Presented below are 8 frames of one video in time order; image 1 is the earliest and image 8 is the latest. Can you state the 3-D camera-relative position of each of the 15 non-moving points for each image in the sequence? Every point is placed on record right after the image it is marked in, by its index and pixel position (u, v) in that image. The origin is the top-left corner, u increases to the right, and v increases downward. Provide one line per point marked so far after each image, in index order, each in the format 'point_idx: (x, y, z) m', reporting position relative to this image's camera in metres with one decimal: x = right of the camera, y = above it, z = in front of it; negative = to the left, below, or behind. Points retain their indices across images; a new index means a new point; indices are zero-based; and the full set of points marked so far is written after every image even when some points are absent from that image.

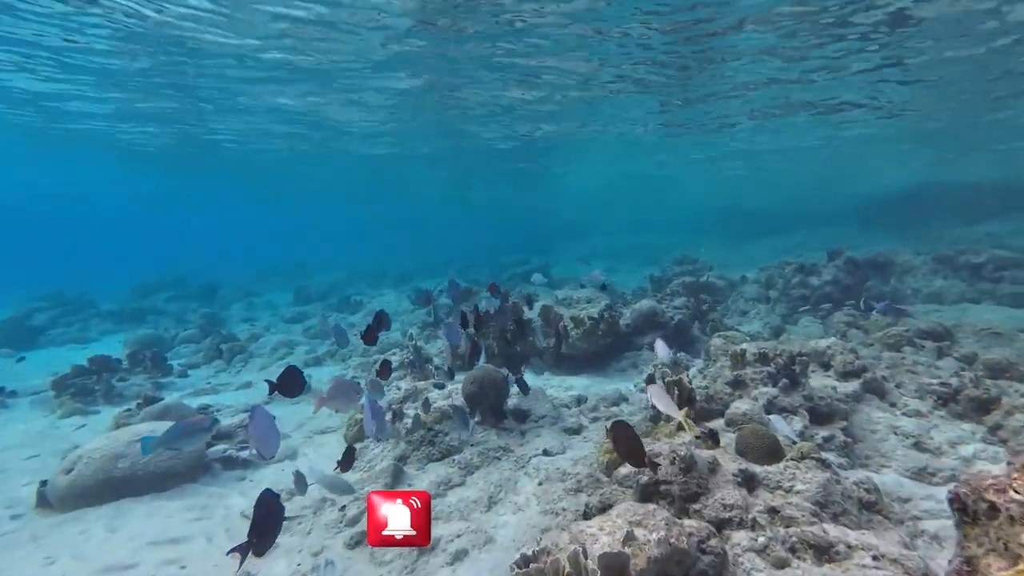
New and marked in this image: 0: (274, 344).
0: (-7.8, -1.7, +16.5) m
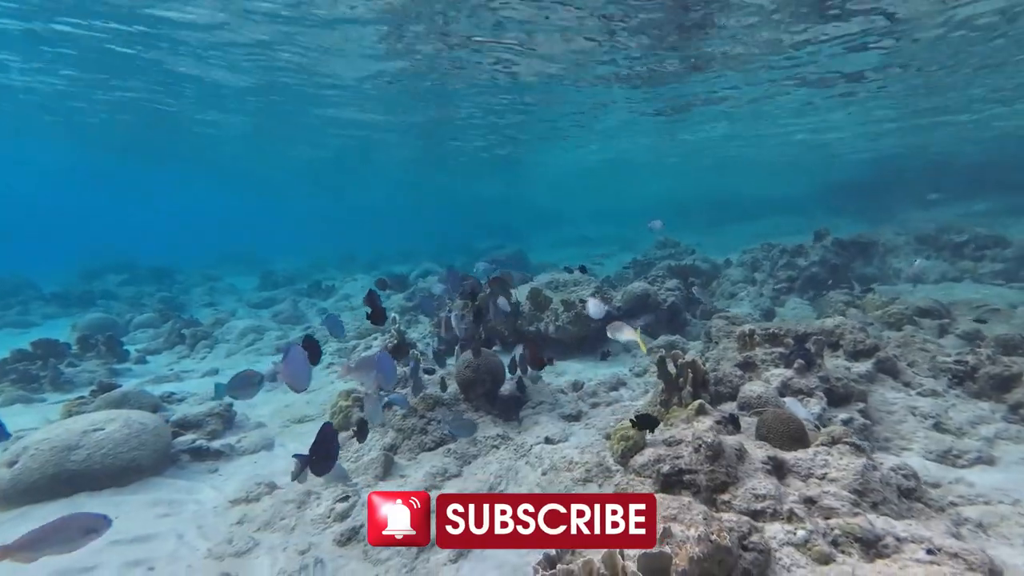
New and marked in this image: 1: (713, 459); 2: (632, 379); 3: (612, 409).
0: (-8.3, -1.2, +15.8) m
1: (+1.4, -1.2, +3.9) m
2: (+1.9, -1.4, +8.3) m
3: (+1.3, -1.6, +7.0) m
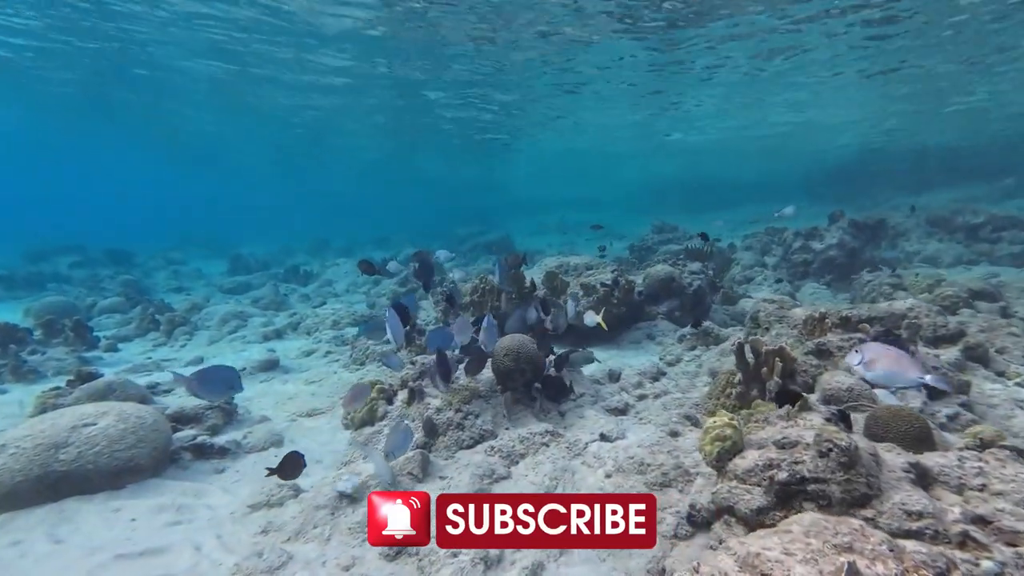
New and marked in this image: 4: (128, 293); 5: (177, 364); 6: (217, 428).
0: (-8.1, -0.7, +14.8) m
1: (+2.1, -1.1, +3.3) m
2: (+2.3, -1.2, +7.8) m
3: (+1.8, -1.4, +6.4) m
4: (-12.6, -0.1, +17.4) m
5: (-7.0, -1.5, +11.0) m
6: (-4.1, -1.9, +7.3) m
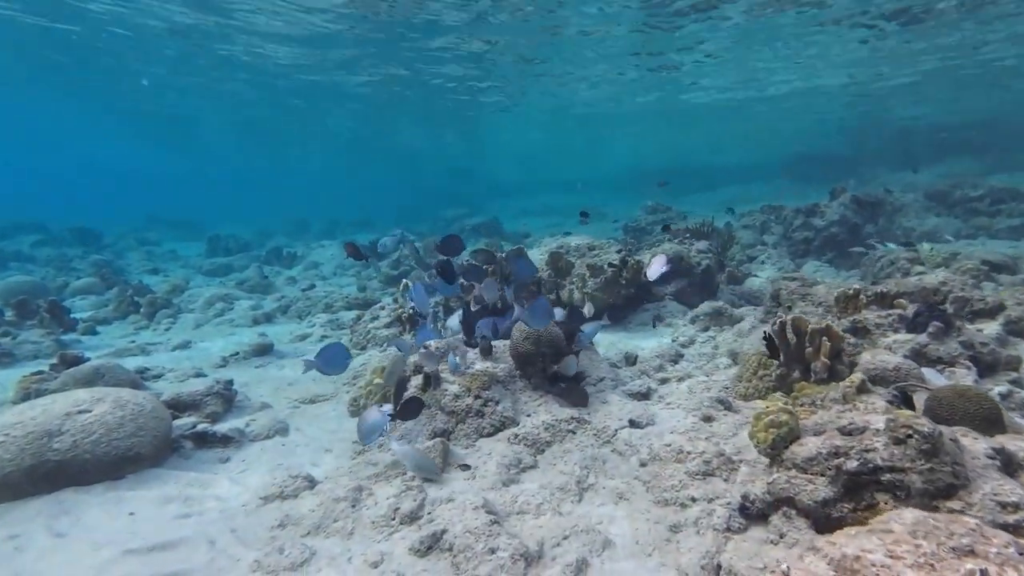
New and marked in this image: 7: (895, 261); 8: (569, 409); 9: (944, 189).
0: (-8.2, -0.2, +14.2) m
1: (+2.4, -1.0, +3.1) m
2: (+2.5, -0.9, +7.6) m
3: (+2.1, -1.1, +6.2) m
4: (-12.7, +0.5, +16.6) m
5: (-6.9, -1.2, +10.5) m
6: (-3.9, -1.7, +6.9) m
7: (+6.1, +0.3, +8.5) m
8: (+0.6, -1.3, +5.9) m
9: (+12.7, +2.9, +15.6) m
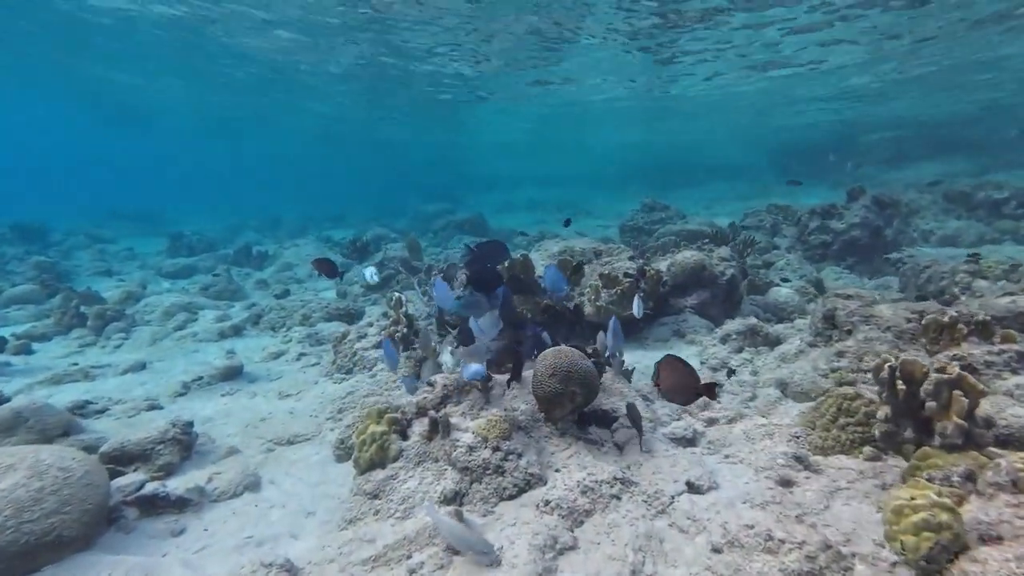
0: (-8.2, -0.4, +12.8) m
1: (+2.8, -1.3, +2.1) m
2: (+2.7, -1.2, +6.6) m
3: (+2.3, -1.4, +5.2) m
4: (-12.9, +0.3, +15.1) m
5: (-6.8, -1.4, +9.2) m
6: (-3.7, -1.9, +5.7) m
7: (+6.2, +0.1, +7.6) m
8: (+0.9, -1.6, +4.9) m
9: (+12.6, +2.8, +14.9) m
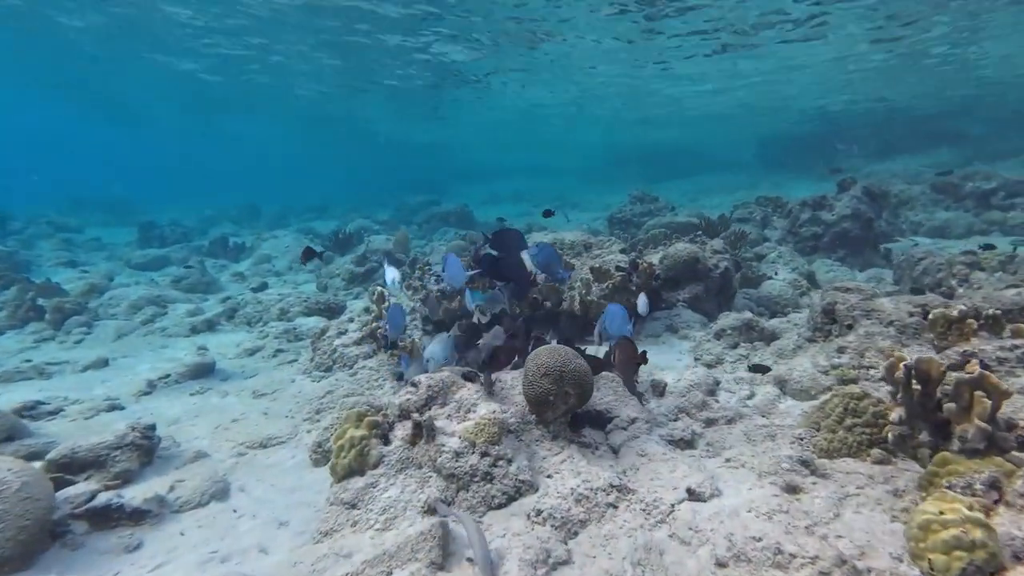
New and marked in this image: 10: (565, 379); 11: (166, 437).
0: (-8.5, -0.3, +12.3) m
1: (+2.7, -1.2, +1.9) m
2: (+2.6, -1.1, +6.4) m
3: (+2.2, -1.3, +5.0) m
4: (-13.2, +0.4, +14.4) m
5: (-7.0, -1.3, +8.7) m
6: (-3.8, -1.9, +5.3) m
7: (+6.0, +0.2, +7.5) m
8: (+0.8, -1.6, +4.6) m
9: (+12.2, +3.0, +14.9) m
10: (+0.5, -0.8, +4.8) m
11: (-4.0, -1.8, +6.3) m
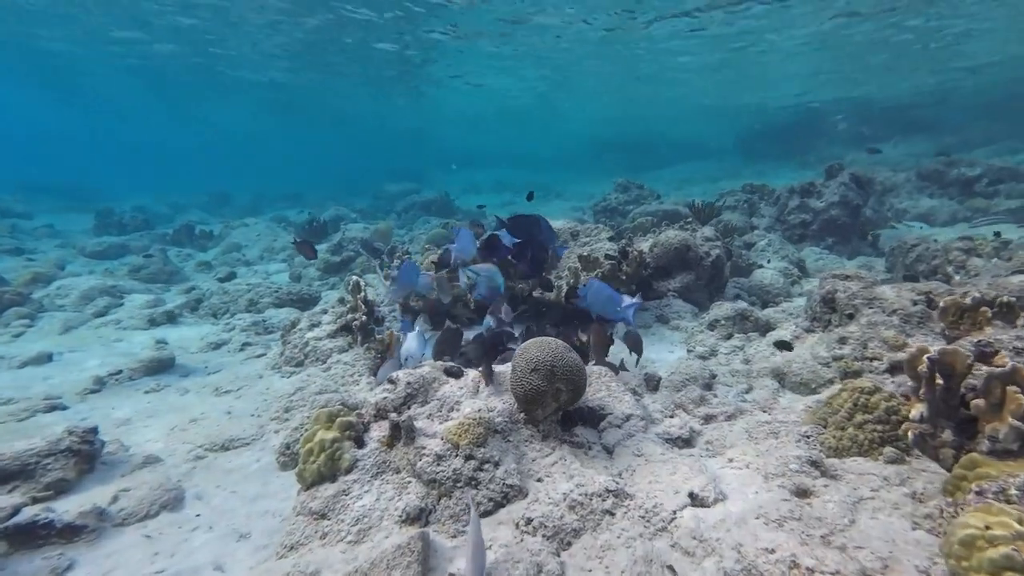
0: (-8.9, -0.1, +11.6) m
1: (+2.7, -1.2, +1.6) m
2: (+2.4, -0.9, +6.1) m
3: (+2.1, -1.2, +4.7) m
4: (-13.7, +0.6, +13.6) m
5: (-7.3, -1.2, +8.1) m
6: (-3.9, -1.8, +4.9) m
7: (+5.8, +0.4, +7.3) m
8: (+0.7, -1.5, +4.3) m
9: (+11.7, +3.3, +14.8) m
10: (+0.4, -0.7, +4.5) m
11: (-4.2, -1.7, +5.8) m
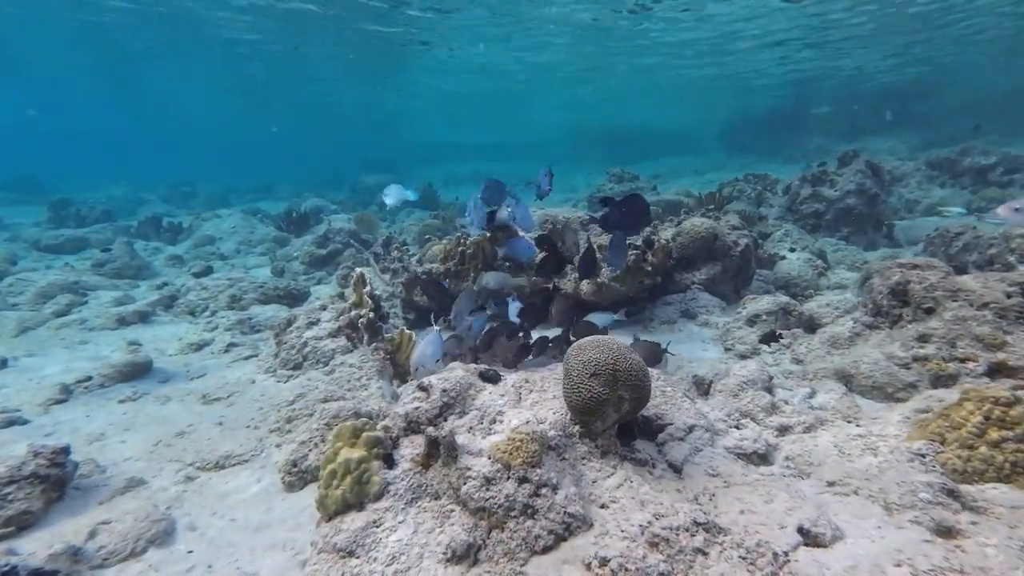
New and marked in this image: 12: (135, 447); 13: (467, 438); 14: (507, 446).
0: (-8.8, 0.0, +10.4) m
1: (+3.2, -1.2, +1.0) m
2: (+2.7, -0.9, +5.4) m
3: (+2.5, -1.2, +4.0) m
4: (-13.7, +0.8, +12.2) m
5: (-7.0, -1.1, +7.0) m
6: (-3.5, -1.7, +3.9) m
7: (+6.1, +0.5, +6.8) m
8: (+1.1, -1.4, +3.5) m
9: (+11.7, +3.5, +14.5) m
10: (+0.8, -0.7, +3.7) m
11: (-3.8, -1.6, +4.9) m
12: (-3.6, -1.6, +5.2) m
13: (-0.3, -1.1, +3.8) m
14: (-0.1, -1.1, +3.6) m
